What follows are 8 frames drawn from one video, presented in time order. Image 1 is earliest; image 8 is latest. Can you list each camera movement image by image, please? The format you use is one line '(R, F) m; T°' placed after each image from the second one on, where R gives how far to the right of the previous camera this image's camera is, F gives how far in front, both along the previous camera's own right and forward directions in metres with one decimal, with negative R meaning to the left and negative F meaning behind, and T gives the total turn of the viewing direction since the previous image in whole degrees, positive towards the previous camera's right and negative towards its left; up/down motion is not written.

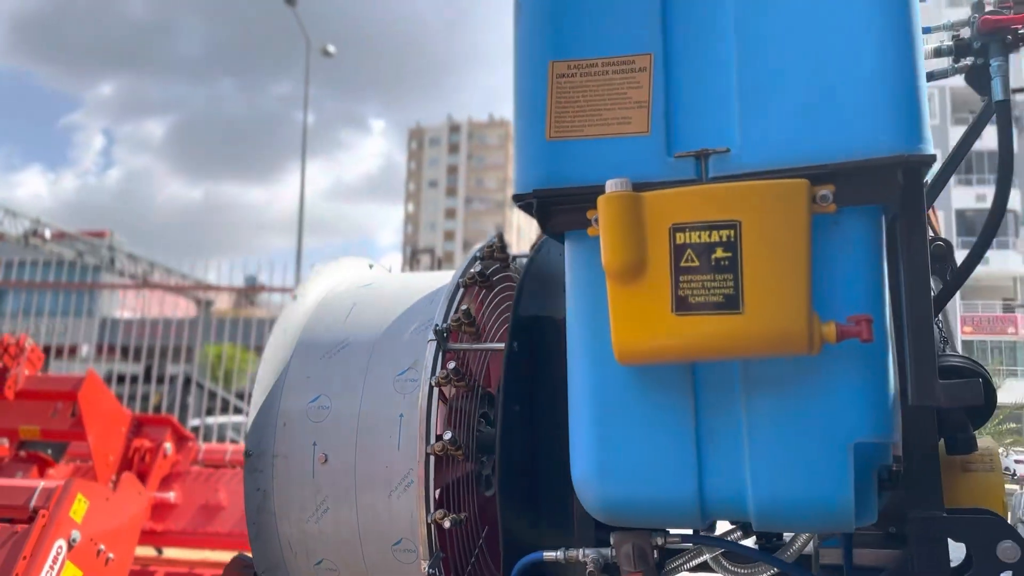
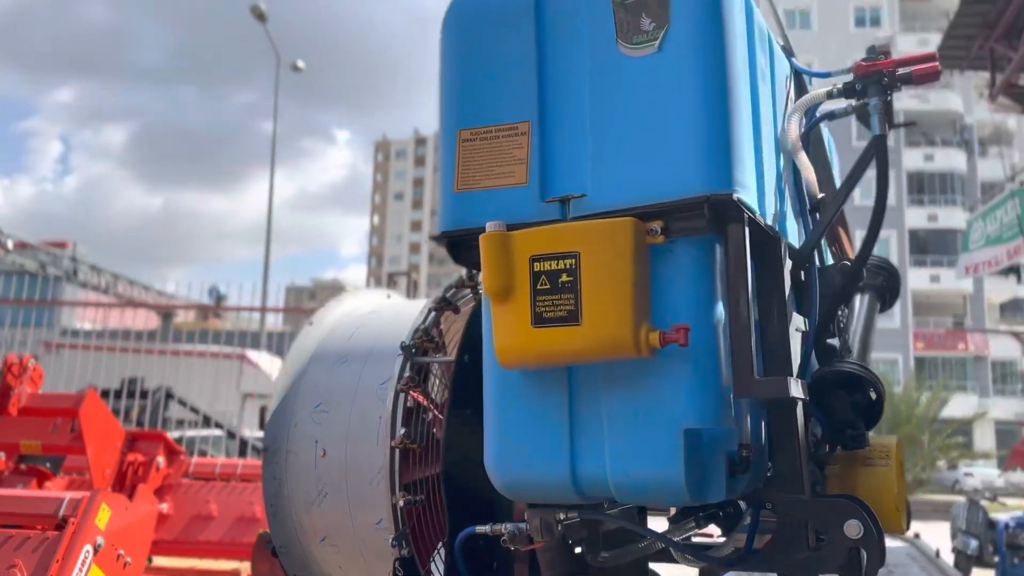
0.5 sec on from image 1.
(-0.1, -0.3) m; +2°
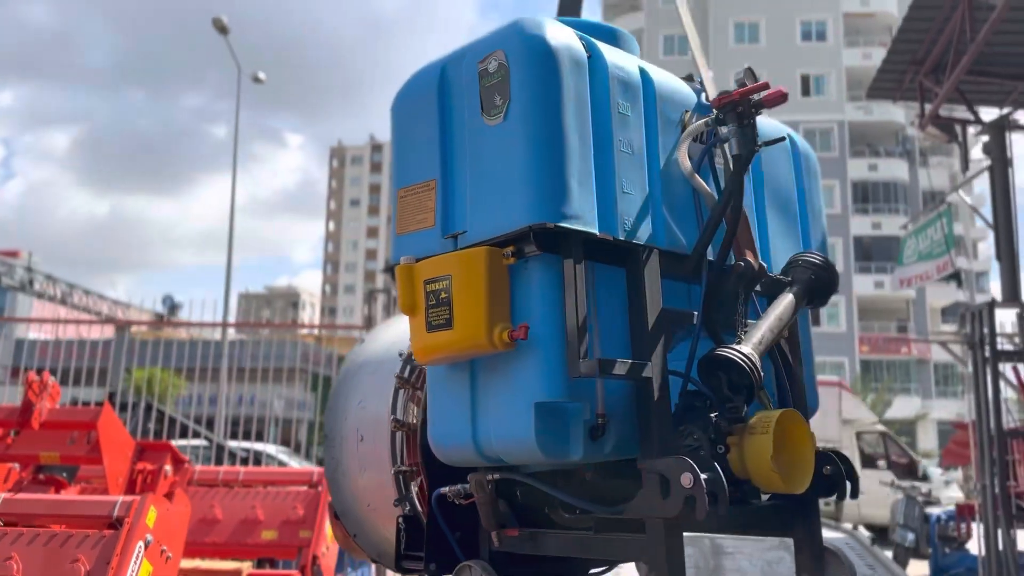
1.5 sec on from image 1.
(-0.1, -0.4) m; +3°
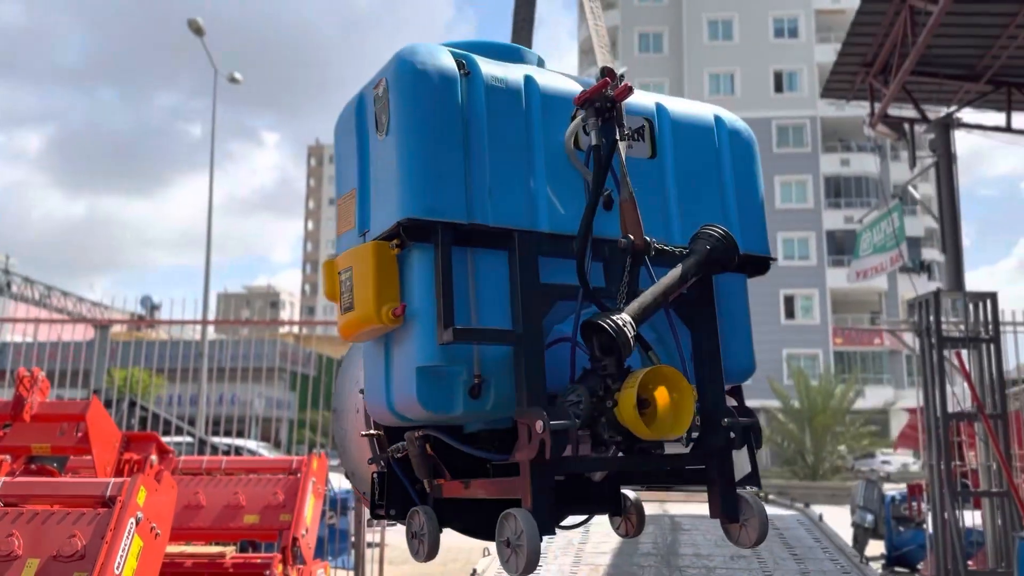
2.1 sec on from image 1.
(+0.1, -0.3) m; +1°
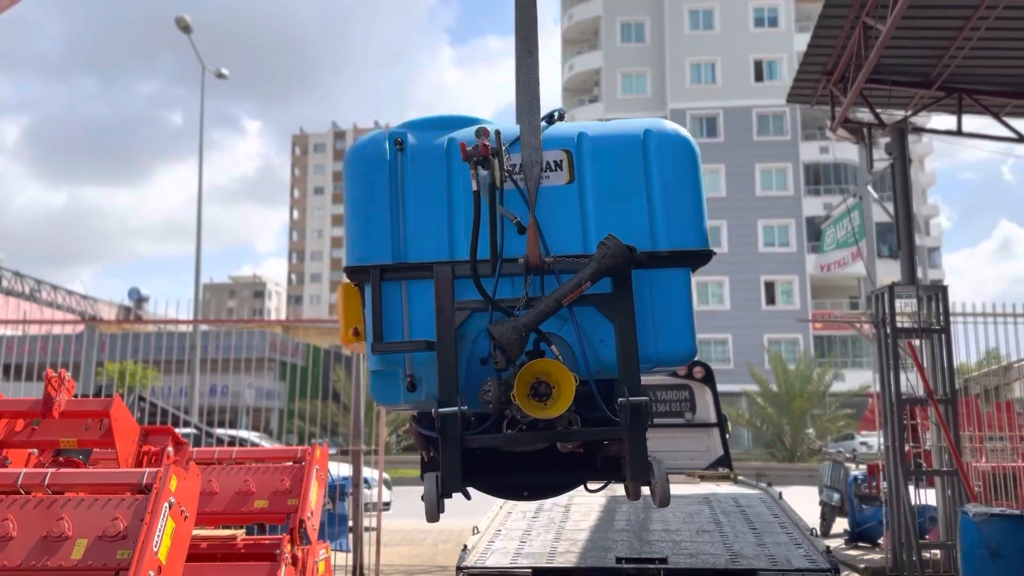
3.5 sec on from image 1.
(0.0, -0.5) m; +1°
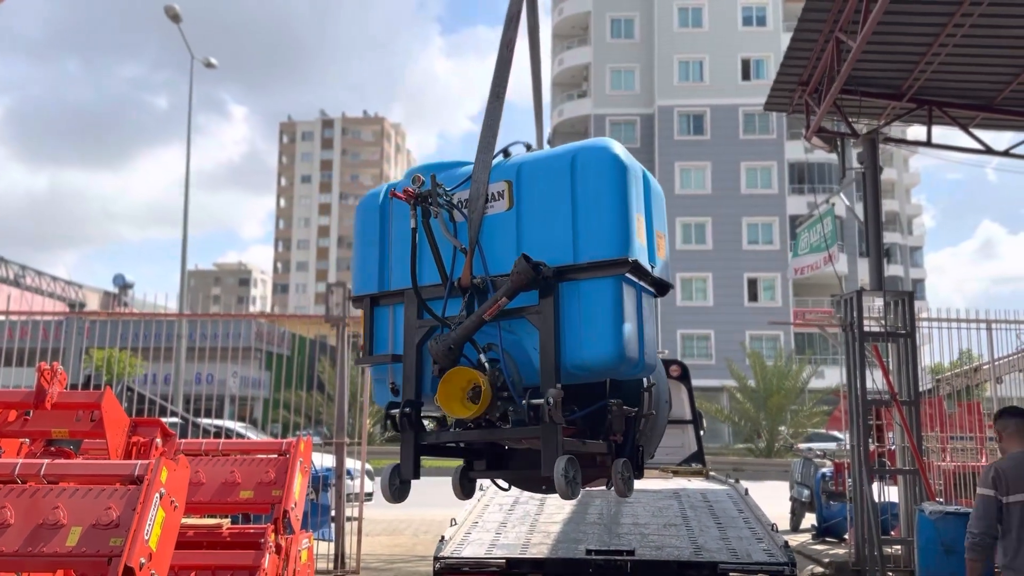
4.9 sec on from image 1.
(0.0, -0.2) m; +1°
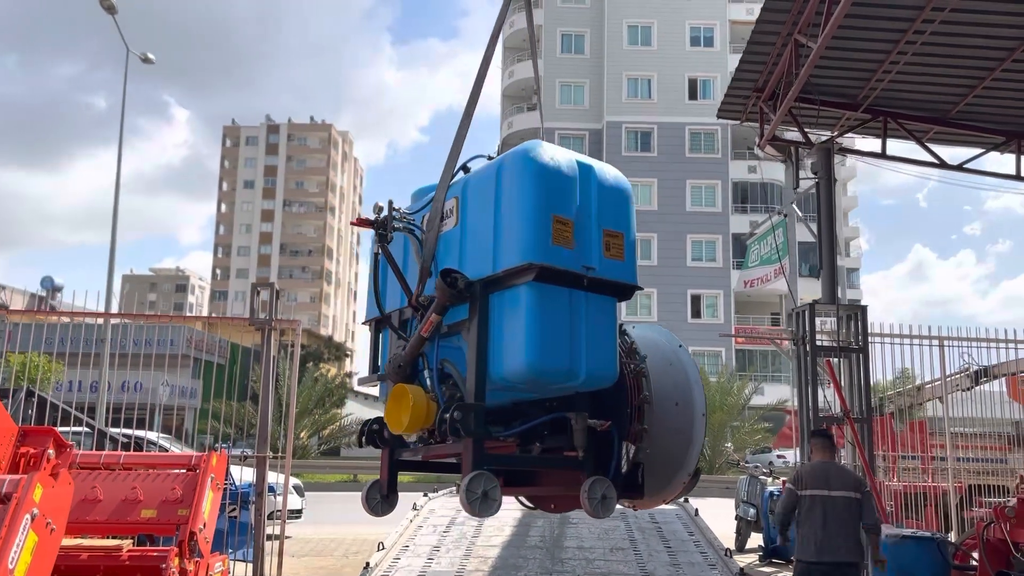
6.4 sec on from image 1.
(0.0, +0.4) m; +4°
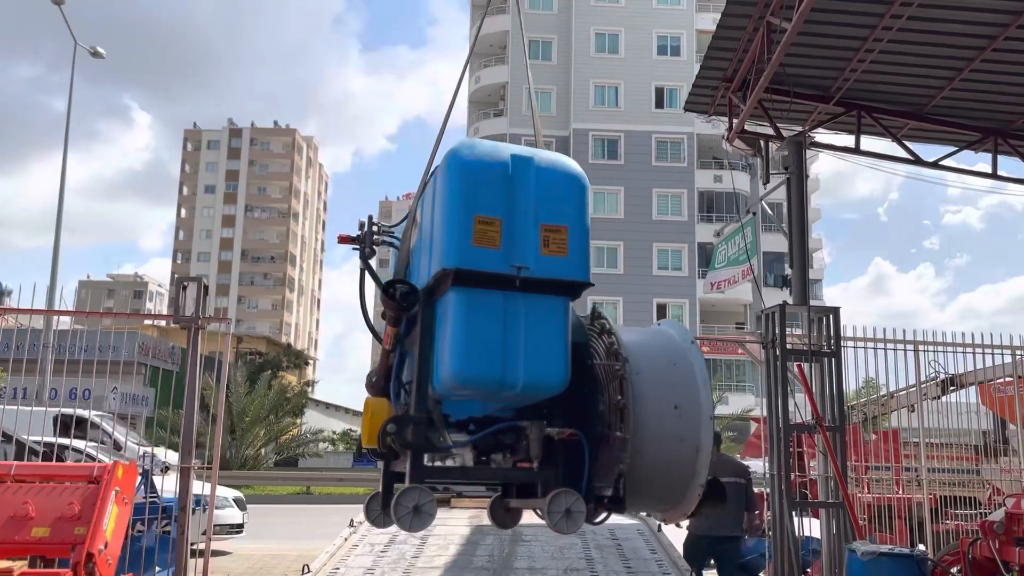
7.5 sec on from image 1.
(+0.1, +0.5) m; +2°
